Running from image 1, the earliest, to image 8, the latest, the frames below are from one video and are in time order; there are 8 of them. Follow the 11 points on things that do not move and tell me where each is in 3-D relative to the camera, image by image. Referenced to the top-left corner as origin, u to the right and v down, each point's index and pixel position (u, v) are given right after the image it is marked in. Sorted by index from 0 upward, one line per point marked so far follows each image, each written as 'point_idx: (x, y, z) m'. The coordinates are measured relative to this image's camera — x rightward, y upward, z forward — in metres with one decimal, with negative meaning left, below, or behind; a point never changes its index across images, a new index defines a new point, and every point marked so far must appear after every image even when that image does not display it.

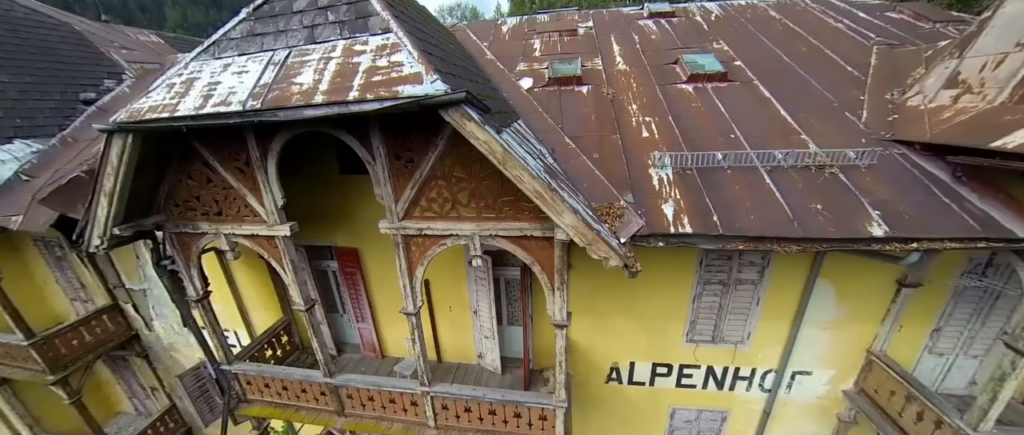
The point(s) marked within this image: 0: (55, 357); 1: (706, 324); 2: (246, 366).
0: (-8.9, -2.7, +6.9) m
1: (+3.0, -1.6, +5.4) m
2: (-4.1, -2.3, +5.5) m
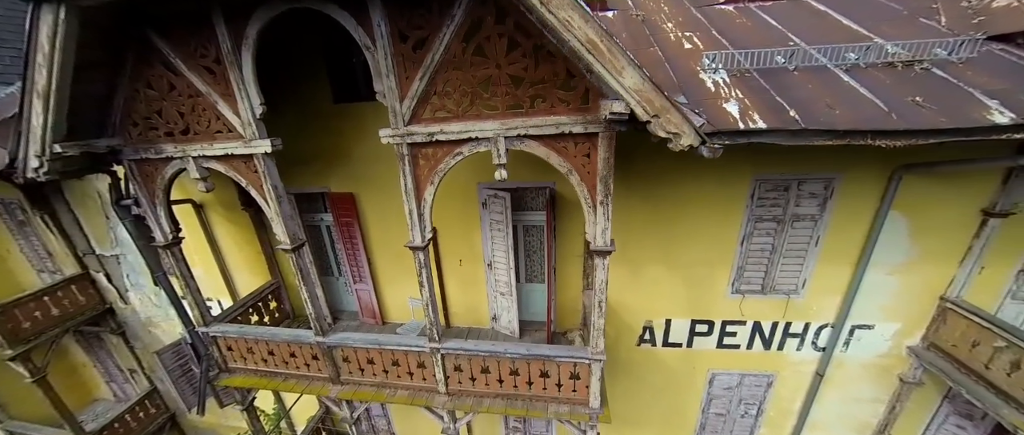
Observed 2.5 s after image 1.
0: (-8.7, -2.0, +6.2) m
1: (+3.2, -0.7, +4.7) m
2: (-3.8, -1.5, +4.8) m
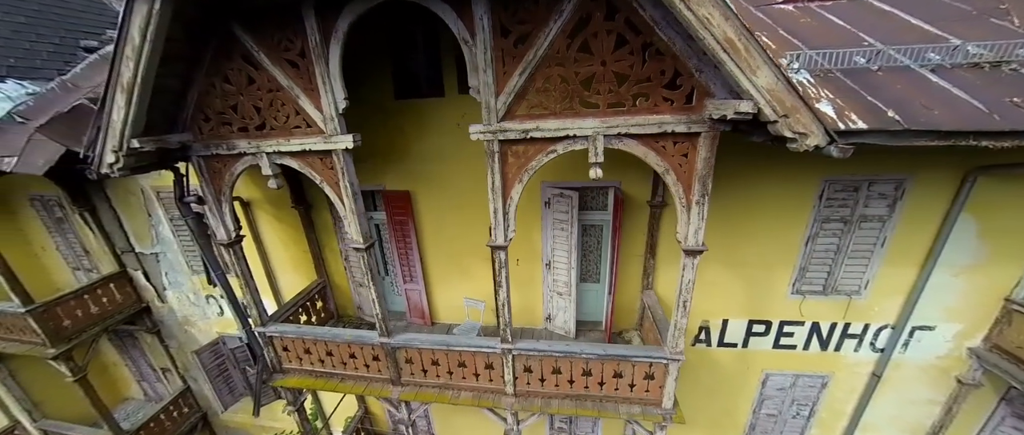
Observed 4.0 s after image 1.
0: (-7.8, -1.9, +6.1) m
1: (+4.0, -0.7, +4.7) m
2: (-3.0, -1.5, +4.7) m
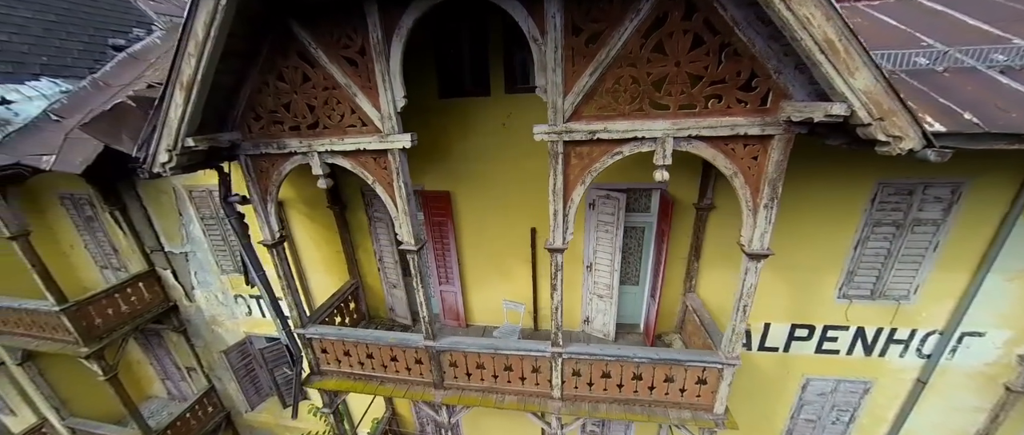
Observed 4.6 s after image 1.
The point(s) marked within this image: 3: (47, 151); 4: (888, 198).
0: (-7.3, -1.9, +6.1) m
1: (+4.6, -0.8, +4.6) m
2: (-2.5, -1.5, +4.7) m
3: (-6.8, +1.0, +5.1) m
4: (+4.5, +0.2, +4.2) m
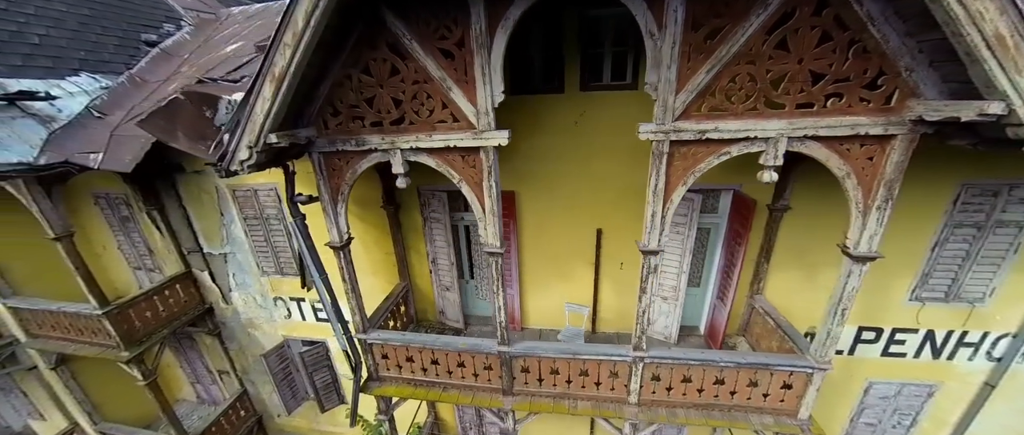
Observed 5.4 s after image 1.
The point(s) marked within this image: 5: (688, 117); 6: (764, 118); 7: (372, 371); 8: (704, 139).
0: (-6.4, -1.9, +5.9) m
1: (+5.5, -0.8, +4.5) m
2: (-1.6, -1.5, +4.5) m
3: (-5.9, +1.0, +5.0) m
4: (+5.4, +0.2, +4.1) m
5: (+1.5, +0.9, +3.0) m
6: (+2.1, +0.8, +2.9) m
7: (-1.9, -2.1, +4.8) m
8: (+1.6, +0.7, +3.0) m
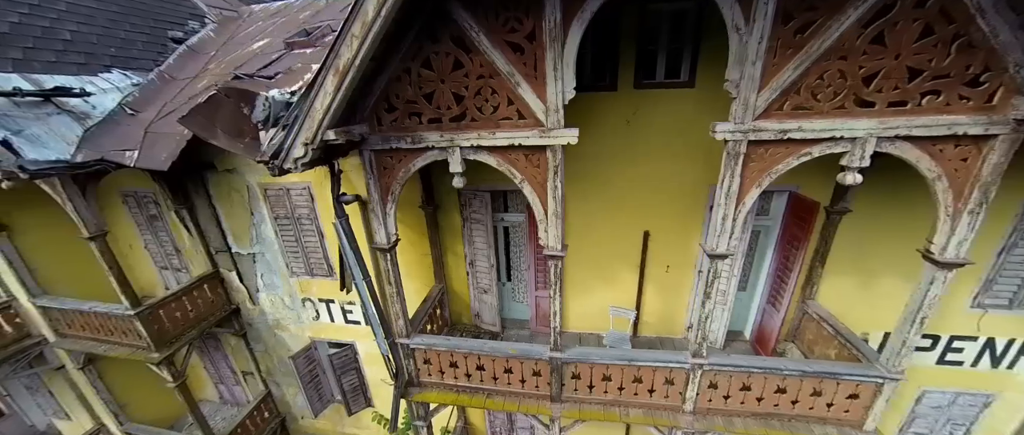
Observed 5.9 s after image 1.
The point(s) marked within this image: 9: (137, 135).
0: (-5.8, -1.9, +5.8) m
1: (+6.1, -0.8, +4.4) m
2: (-1.0, -1.5, +4.4) m
3: (-5.3, +1.0, +4.9) m
4: (+6.0, +0.2, +4.0) m
5: (+2.1, +0.8, +2.9) m
6: (+2.7, +0.8, +2.8) m
7: (-1.3, -2.1, +4.6) m
8: (+2.2, +0.6, +2.9) m
9: (-5.3, +1.2, +5.0) m
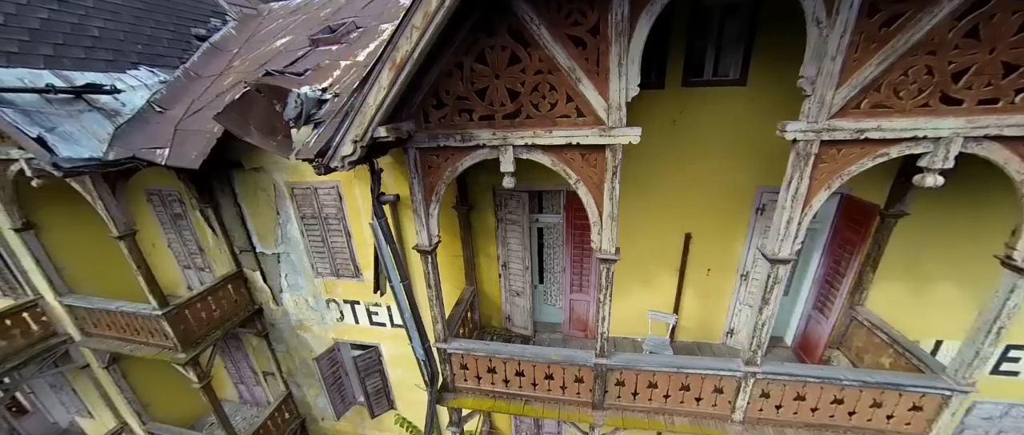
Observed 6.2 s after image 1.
0: (-5.3, -1.9, +5.7) m
1: (+6.6, -0.9, +4.2) m
2: (-0.5, -1.5, +4.3) m
3: (-4.8, +1.0, +4.8) m
4: (+6.5, +0.1, +3.8) m
5: (+2.6, +0.8, +2.7) m
6: (+3.1, +0.8, +2.6) m
7: (-0.8, -2.1, +4.5) m
8: (+2.7, +0.6, +2.7) m
9: (-4.8, +1.2, +4.9) m
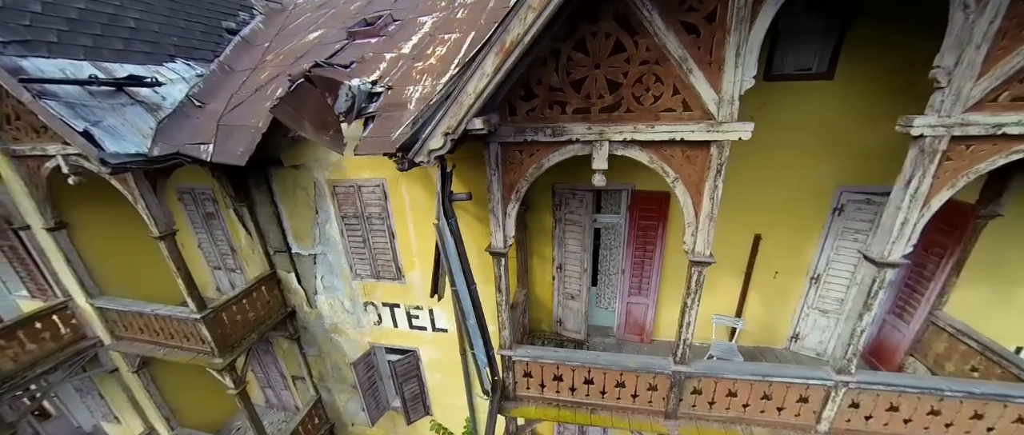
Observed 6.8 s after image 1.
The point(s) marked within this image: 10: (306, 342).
0: (-4.5, -1.8, +5.5) m
1: (+7.4, -0.9, +4.0) m
2: (+0.3, -1.5, +4.1) m
3: (-4.0, +1.0, +4.6) m
4: (+7.2, +0.1, +3.6) m
5: (+3.4, +0.8, +2.5) m
6: (+3.9, +0.7, +2.4) m
7: (0.0, -2.1, +4.3) m
8: (+3.5, +0.6, +2.5) m
9: (-4.0, +1.2, +4.7) m
10: (-4.0, -2.4, +6.8) m
